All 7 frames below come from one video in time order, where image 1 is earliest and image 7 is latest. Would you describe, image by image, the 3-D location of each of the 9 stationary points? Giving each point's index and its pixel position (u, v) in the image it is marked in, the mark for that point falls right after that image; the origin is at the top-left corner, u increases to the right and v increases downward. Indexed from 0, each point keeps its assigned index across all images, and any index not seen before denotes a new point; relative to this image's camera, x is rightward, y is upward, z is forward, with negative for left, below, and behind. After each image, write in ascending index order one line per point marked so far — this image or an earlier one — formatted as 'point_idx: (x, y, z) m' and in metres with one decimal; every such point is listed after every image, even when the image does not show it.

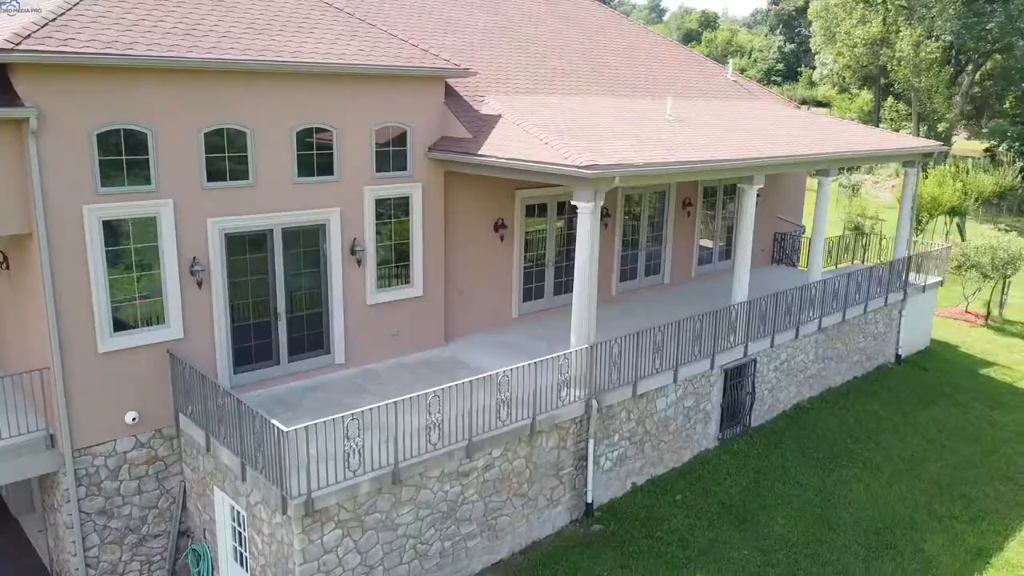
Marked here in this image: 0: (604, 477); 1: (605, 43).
0: (+1.2, -2.4, +10.5) m
1: (+1.8, +4.8, +15.8) m
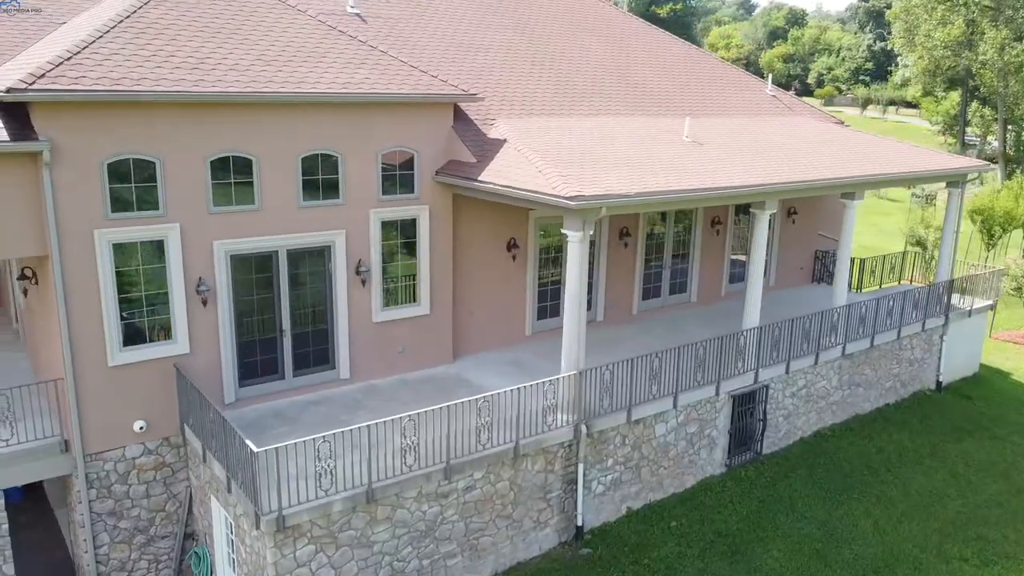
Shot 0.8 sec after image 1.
0: (+1.1, -2.8, +10.6) m
1: (+2.4, +4.5, +15.8) m
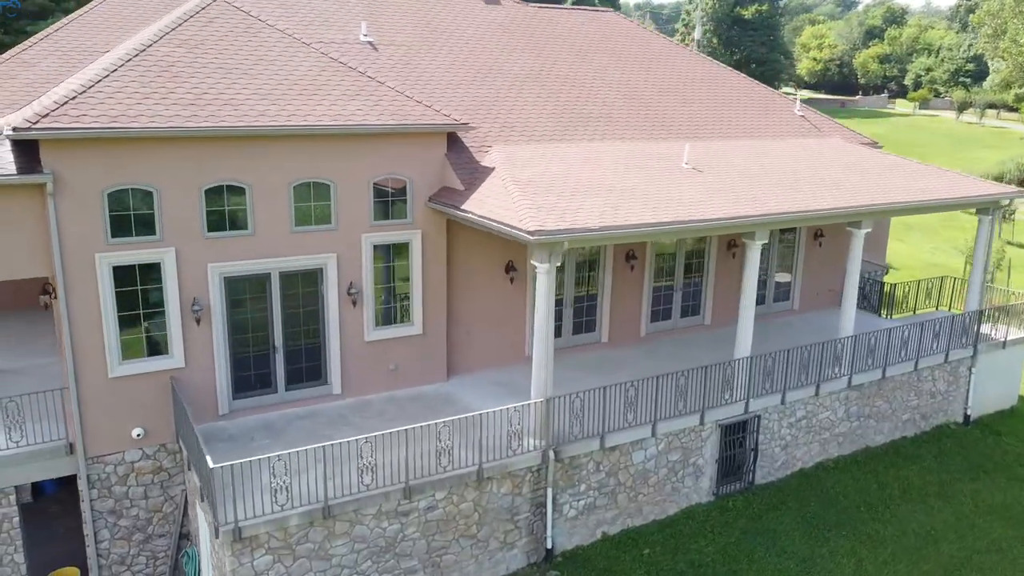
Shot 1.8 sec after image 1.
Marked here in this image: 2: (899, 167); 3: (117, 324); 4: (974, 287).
0: (+0.7, -3.1, +10.8) m
1: (+2.8, +4.1, +15.8) m
2: (+7.2, +2.3, +15.1) m
3: (-4.9, -0.4, +10.0) m
4: (+8.5, 0.0, +14.9) m
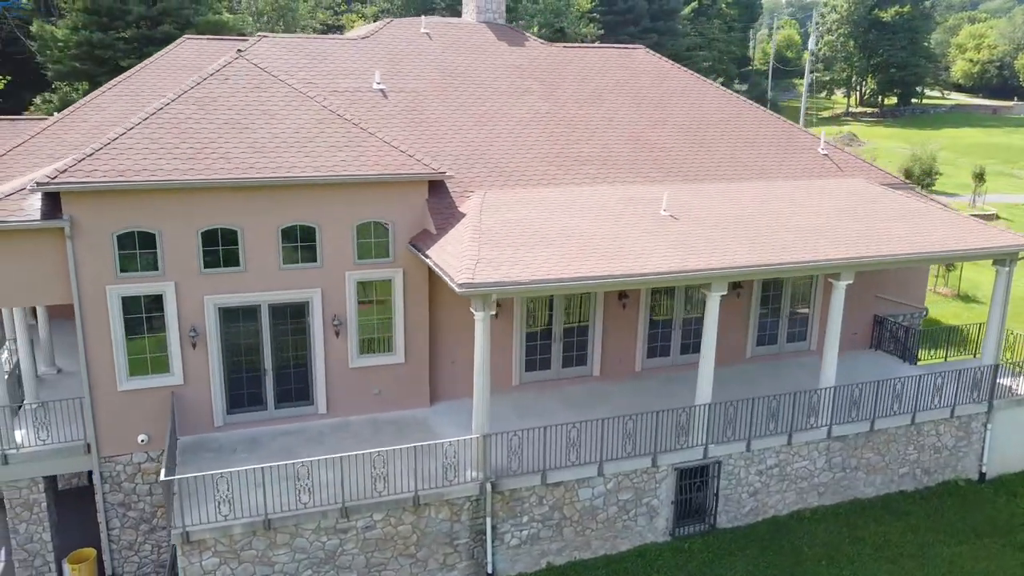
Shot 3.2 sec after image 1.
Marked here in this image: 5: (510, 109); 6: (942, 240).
0: (0.0, -3.8, +11.6) m
1: (+3.2, +3.3, +16.1) m
2: (+7.3, +1.4, +14.7) m
3: (-5.6, -0.8, +11.7) m
4: (+8.4, -0.9, +14.2) m
5: (0.0, +3.3, +15.1) m
6: (+7.1, +0.8, +13.5) m
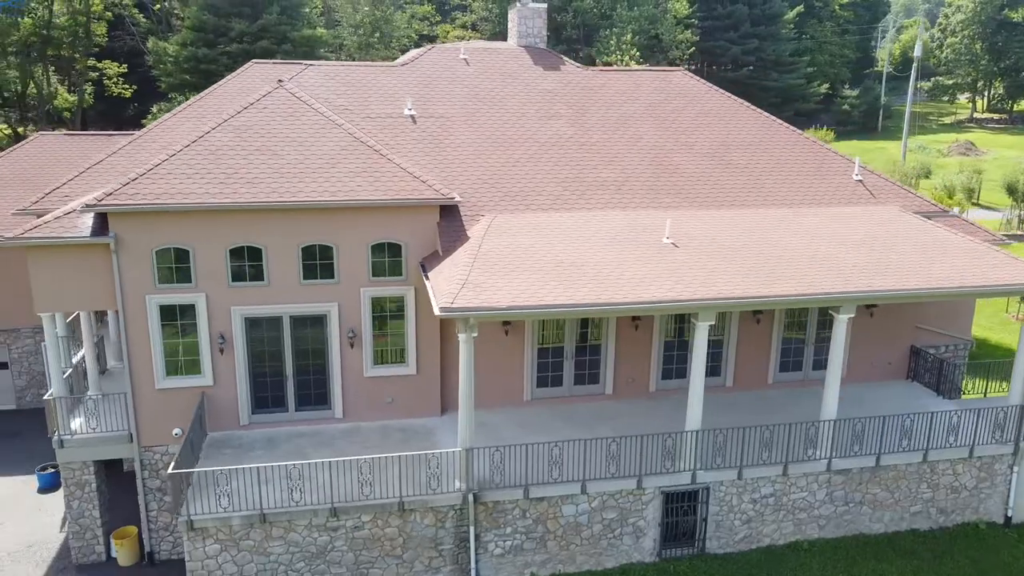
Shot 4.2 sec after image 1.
0: (-0.3, -4.1, +12.2) m
1: (+3.8, +2.9, +16.2) m
2: (+7.6, +0.8, +14.3) m
3: (-5.6, -1.0, +13.1) m
4: (+8.5, -1.5, +13.7) m
5: (+0.4, +3.0, +15.7) m
6: (+7.2, +0.2, +13.1) m
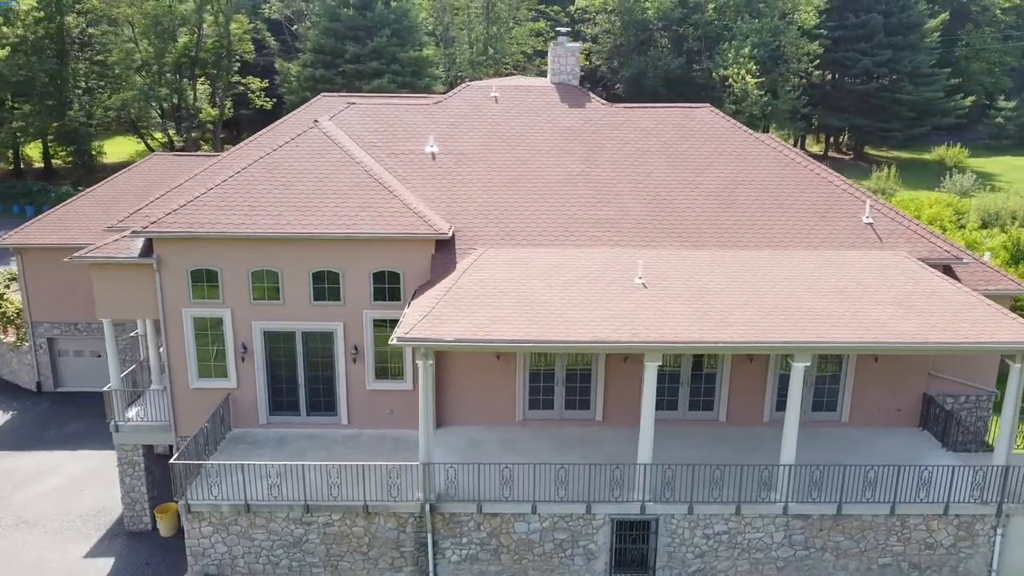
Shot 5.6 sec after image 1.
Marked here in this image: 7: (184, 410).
0: (-1.0, -4.6, +13.4) m
1: (+4.0, +2.2, +16.6) m
2: (+7.3, -0.1, +14.0) m
3: (-6.0, -1.2, +15.3) m
4: (+8.0, -2.5, +13.3) m
5: (+0.7, +2.4, +16.7) m
6: (+6.7, -0.7, +12.9) m
7: (-6.3, -2.3, +15.6) m
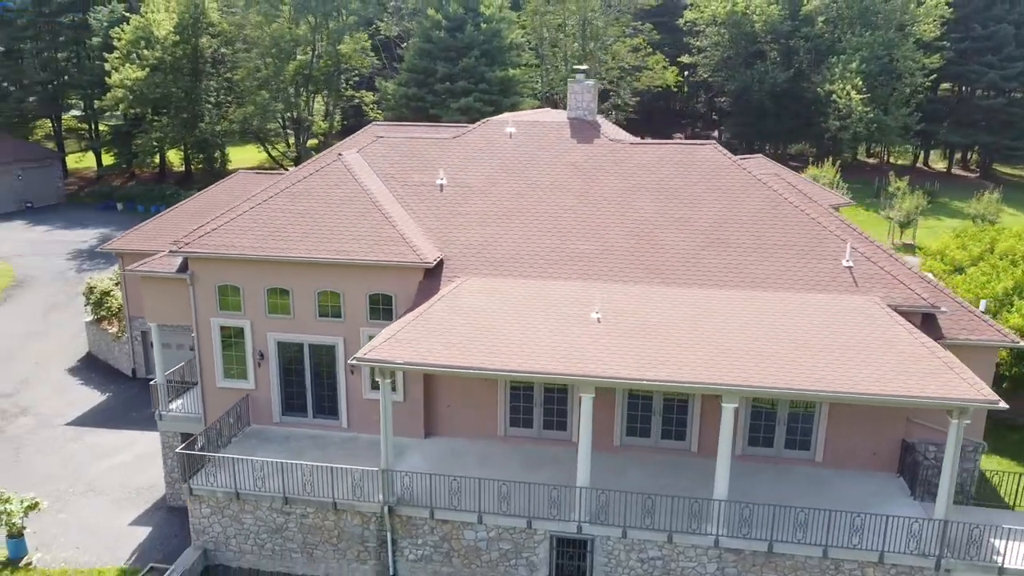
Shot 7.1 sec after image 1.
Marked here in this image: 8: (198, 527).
0: (-1.9, -5.1, +15.0) m
1: (+3.9, +1.4, +17.2) m
2: (+6.6, -0.9, +14.1) m
3: (-6.3, -1.5, +17.6) m
4: (+7.1, -3.3, +13.2) m
5: (+0.6, +1.9, +17.9) m
6: (+5.8, -1.5, +13.1) m
7: (-6.6, -2.6, +18.0) m
8: (-6.0, -4.6, +15.5) m
